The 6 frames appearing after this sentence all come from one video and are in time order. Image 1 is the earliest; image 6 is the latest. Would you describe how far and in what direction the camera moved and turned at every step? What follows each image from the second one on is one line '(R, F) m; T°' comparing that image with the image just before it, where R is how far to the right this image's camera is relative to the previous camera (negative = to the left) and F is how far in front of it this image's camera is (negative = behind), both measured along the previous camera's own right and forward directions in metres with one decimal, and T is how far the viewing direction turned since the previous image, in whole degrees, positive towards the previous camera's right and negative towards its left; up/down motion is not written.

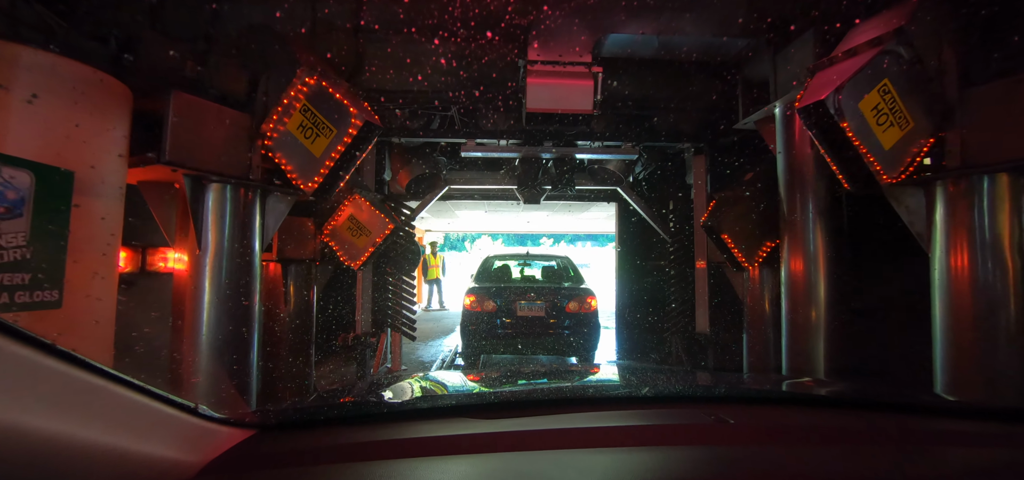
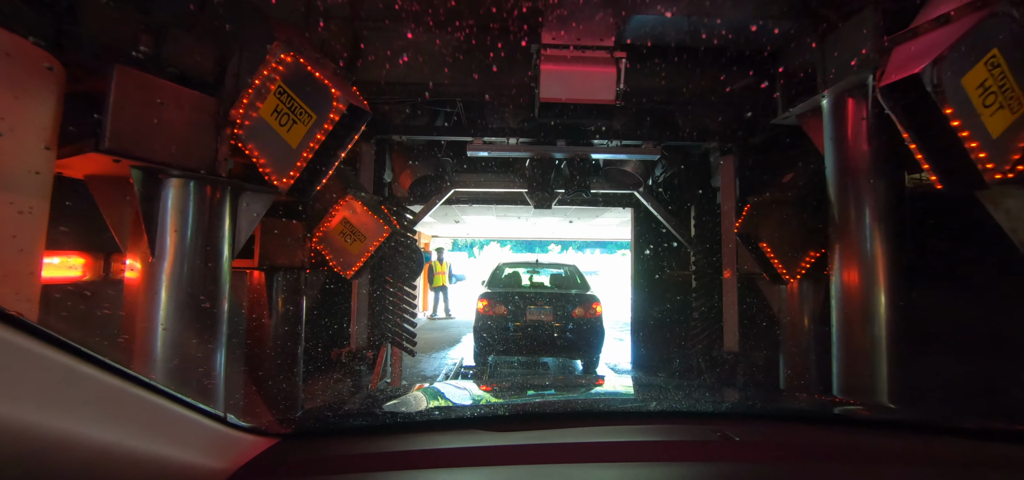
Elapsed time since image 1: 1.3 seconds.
(0.0, +0.5) m; -1°
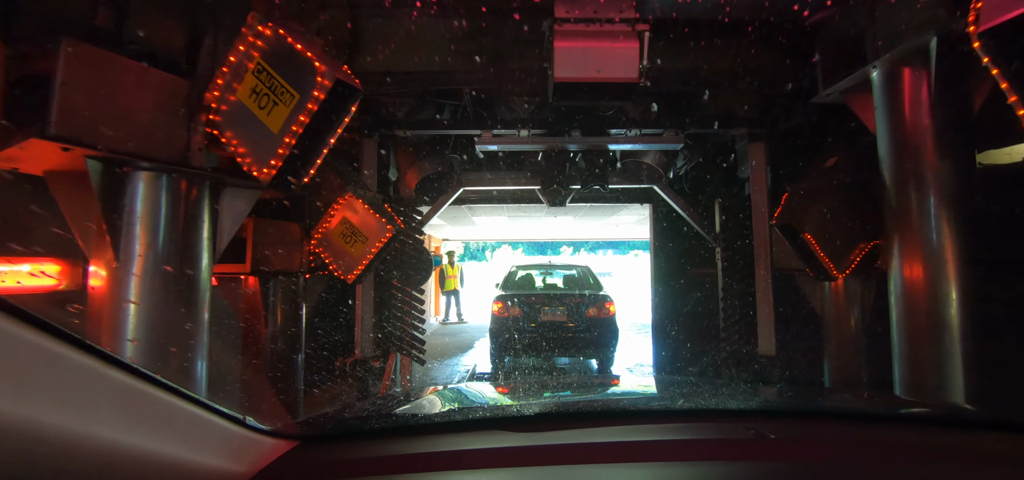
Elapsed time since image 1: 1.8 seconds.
(0.0, +0.3) m; -2°
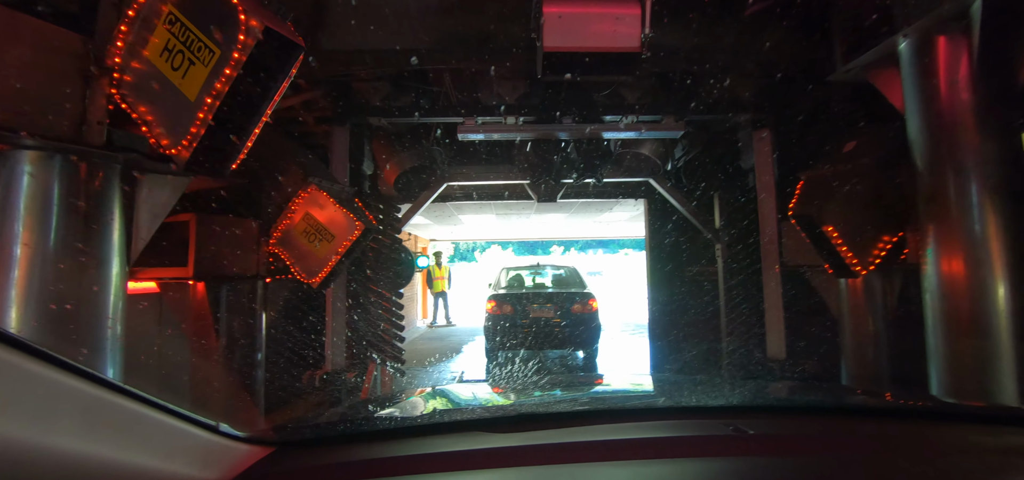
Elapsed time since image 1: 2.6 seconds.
(0.0, +0.4) m; +1°
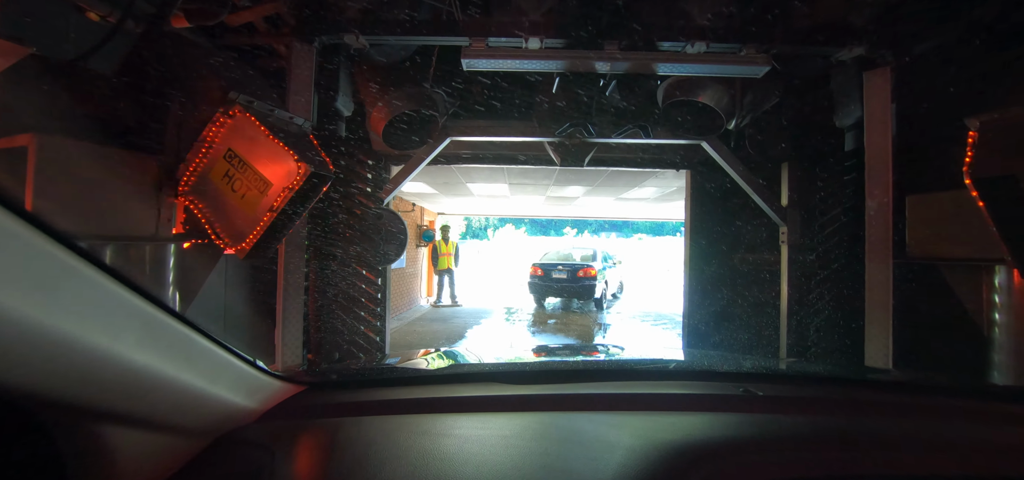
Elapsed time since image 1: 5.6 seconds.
(0.0, +1.1) m; -2°
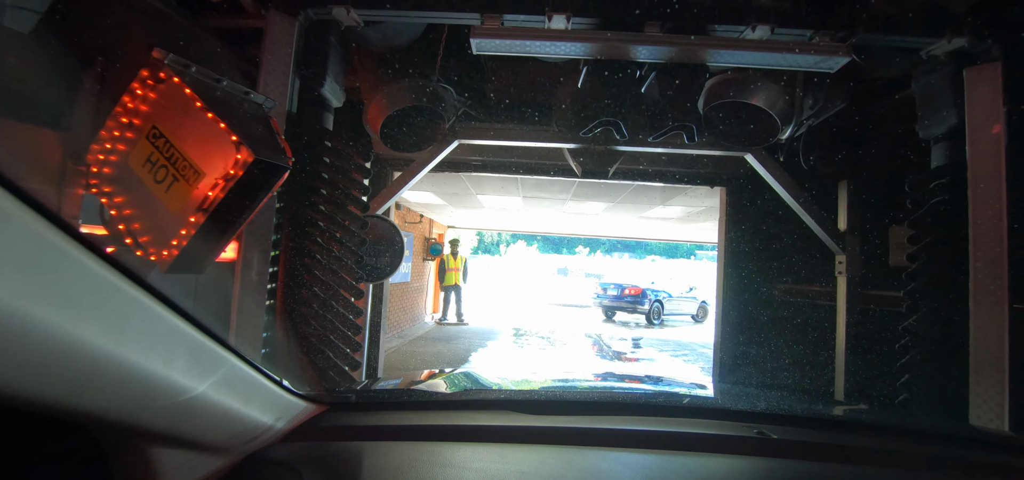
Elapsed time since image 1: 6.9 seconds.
(0.0, +0.6) m; -2°
